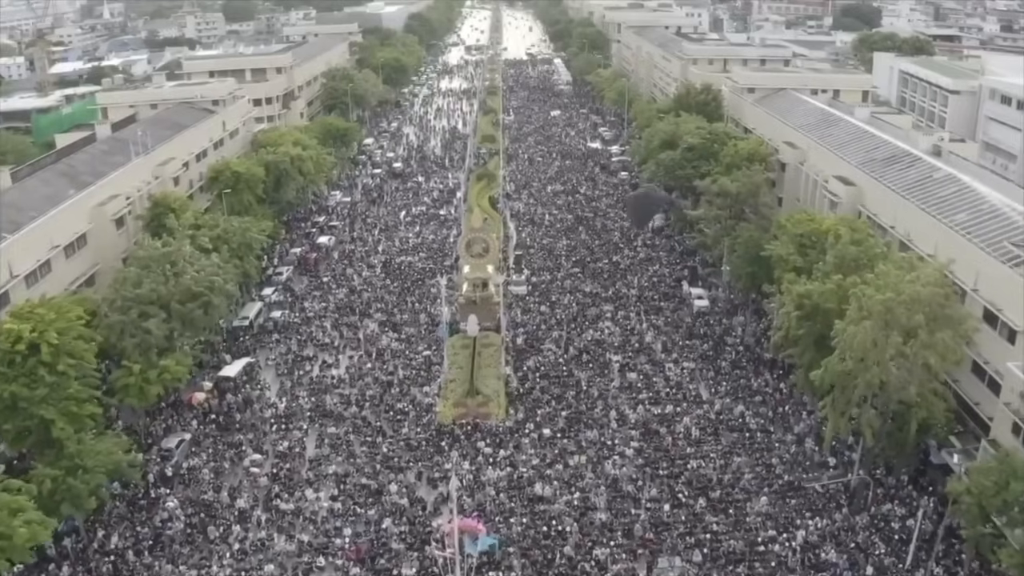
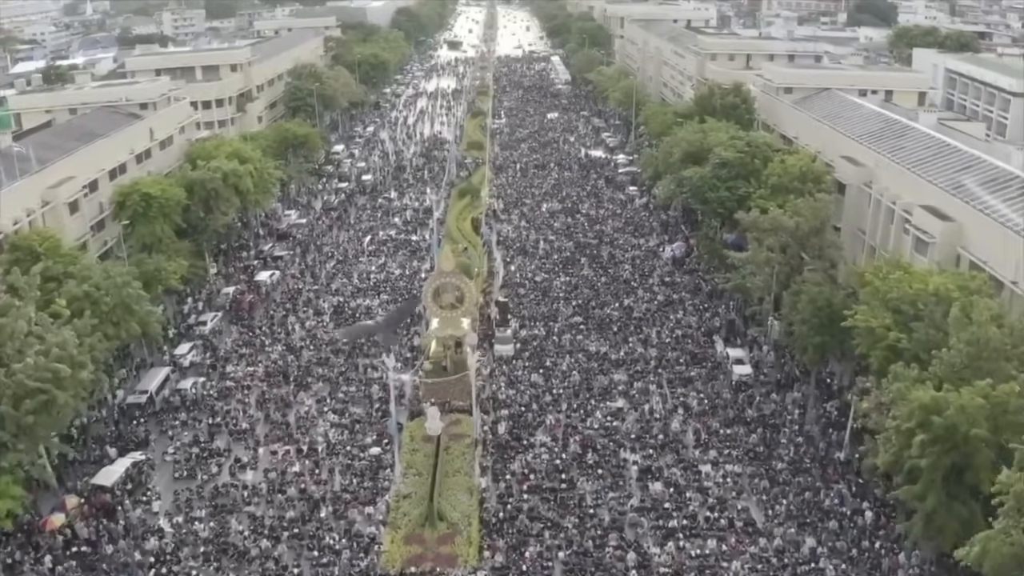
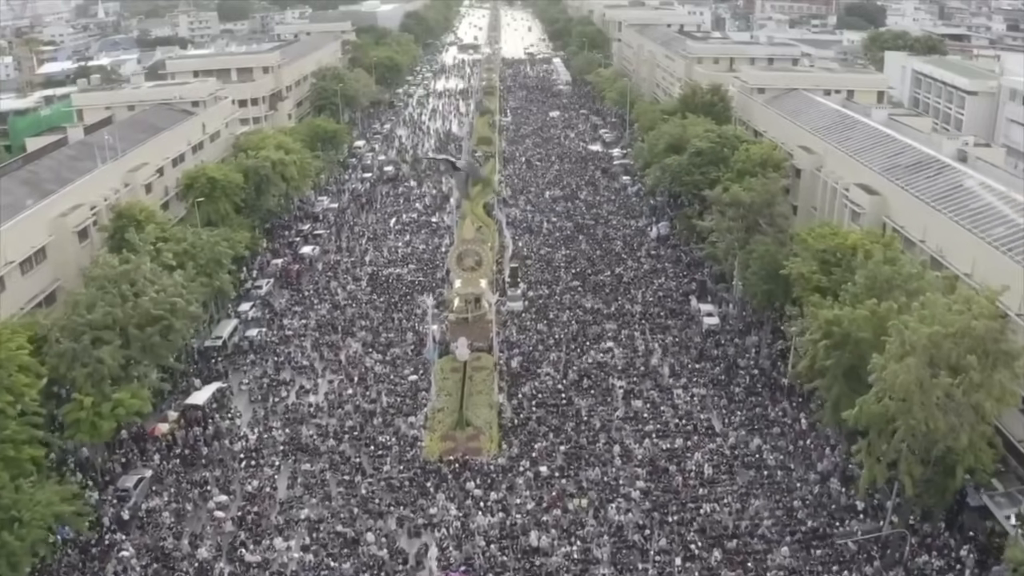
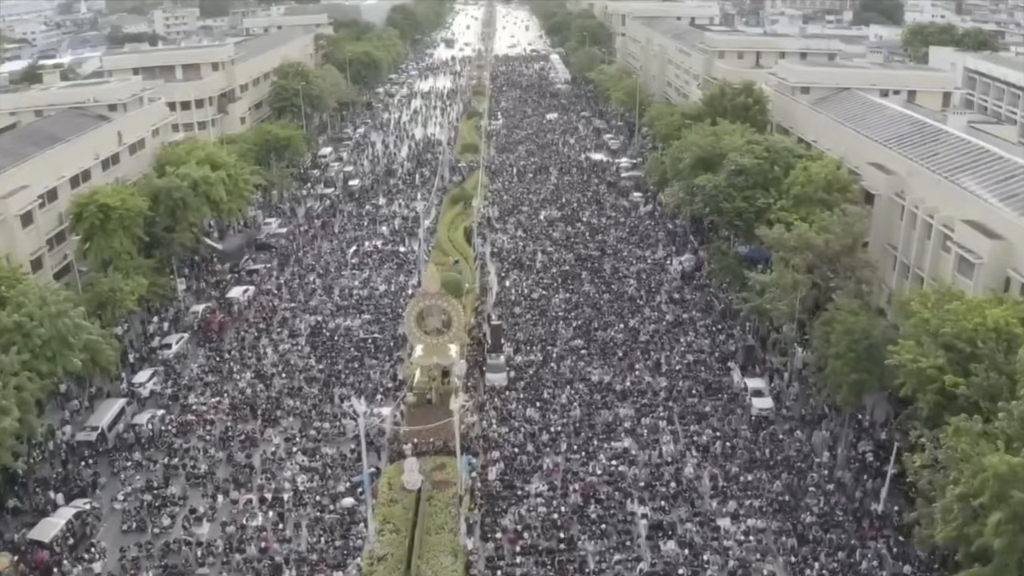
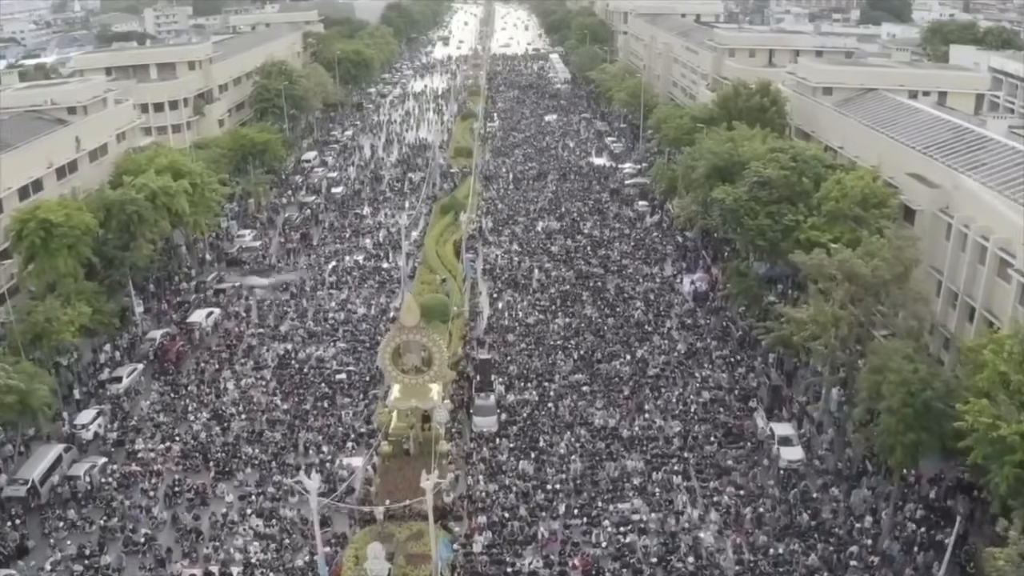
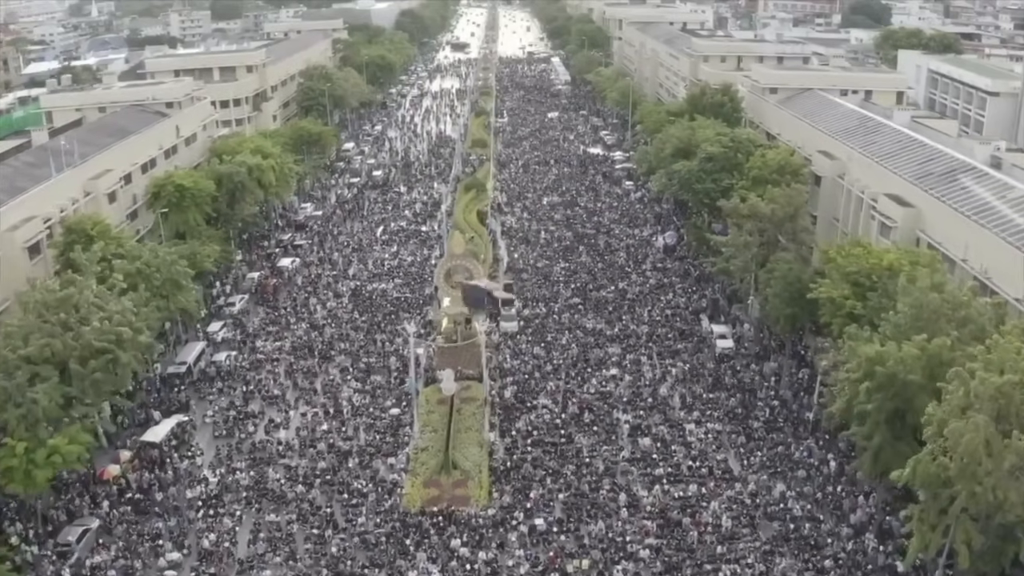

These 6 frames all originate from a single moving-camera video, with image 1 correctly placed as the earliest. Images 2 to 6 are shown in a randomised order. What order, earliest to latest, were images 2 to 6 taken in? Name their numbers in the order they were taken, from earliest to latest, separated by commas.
3, 6, 2, 4, 5
